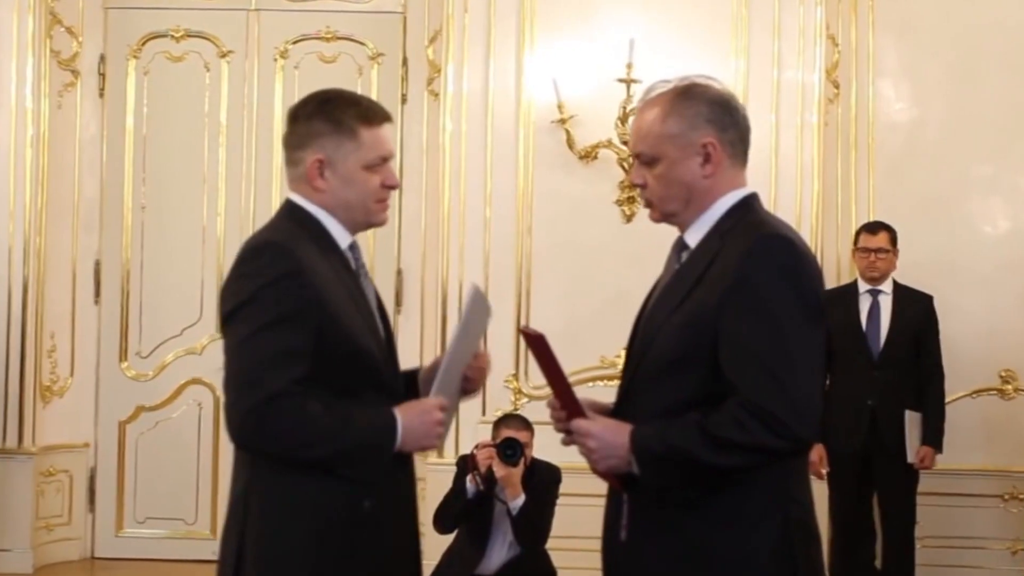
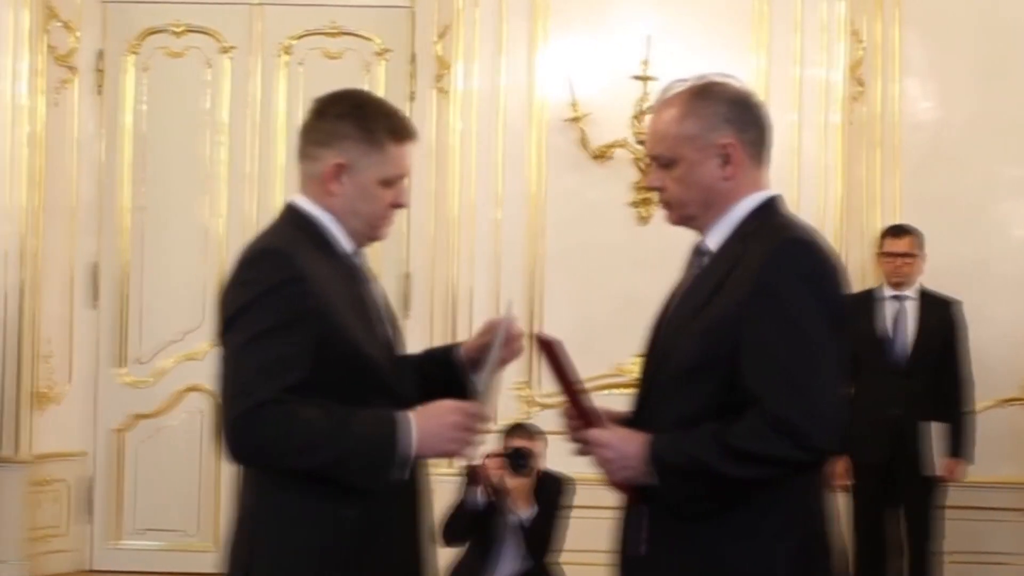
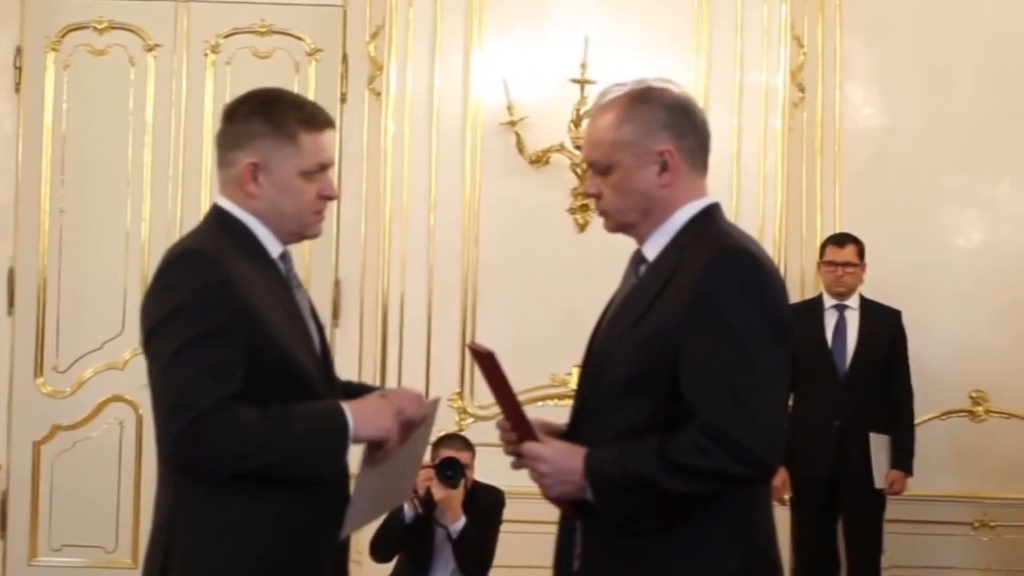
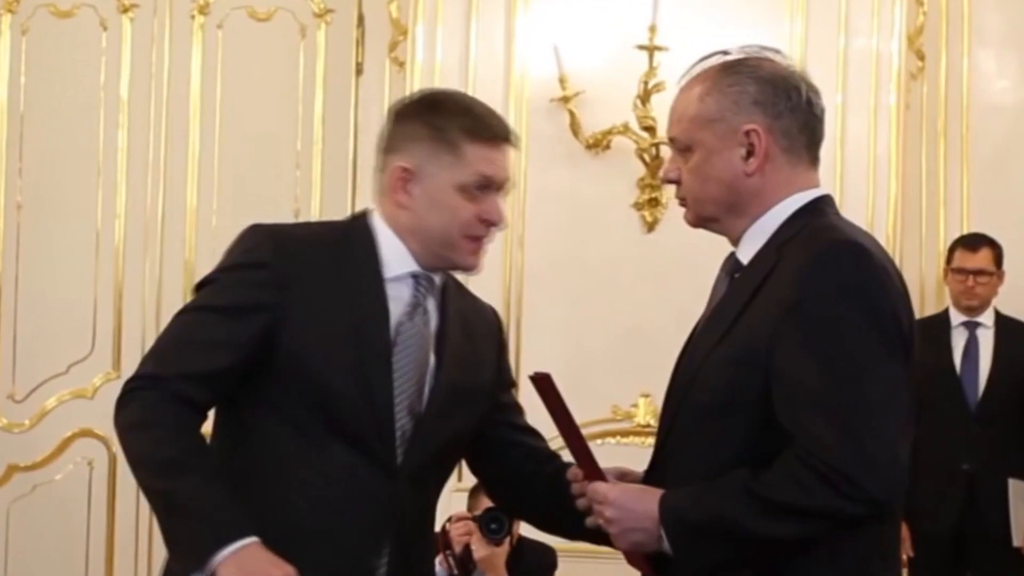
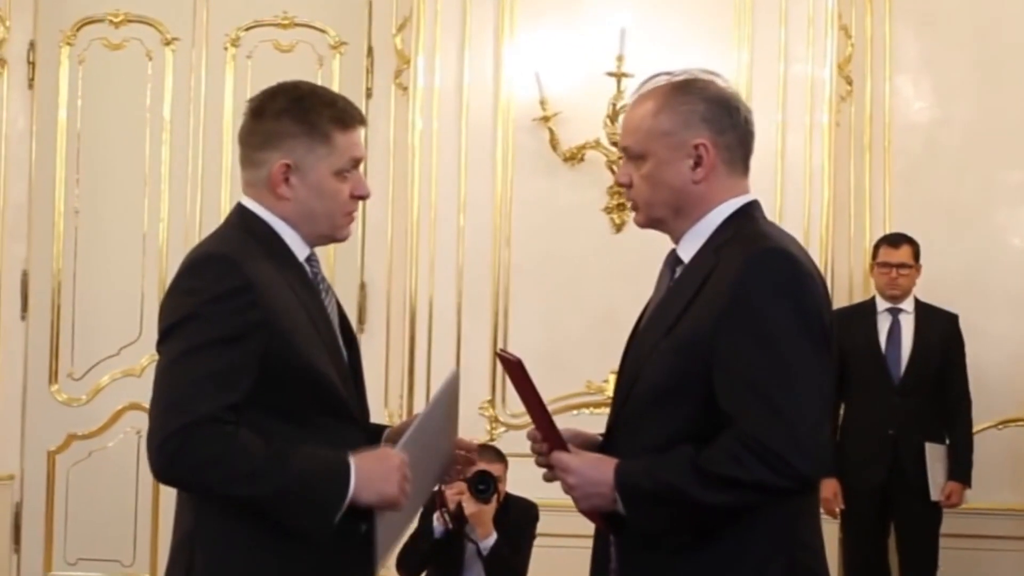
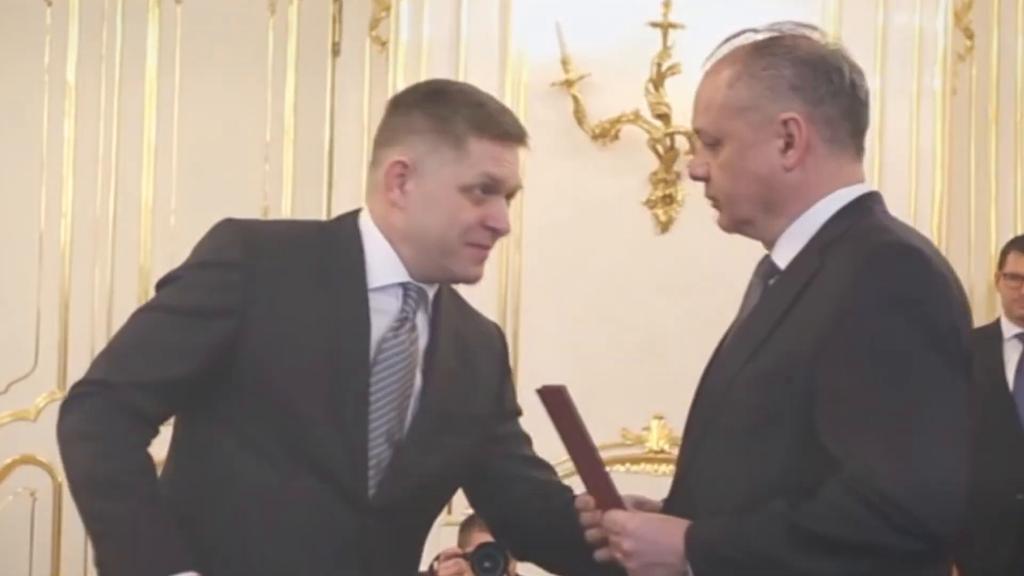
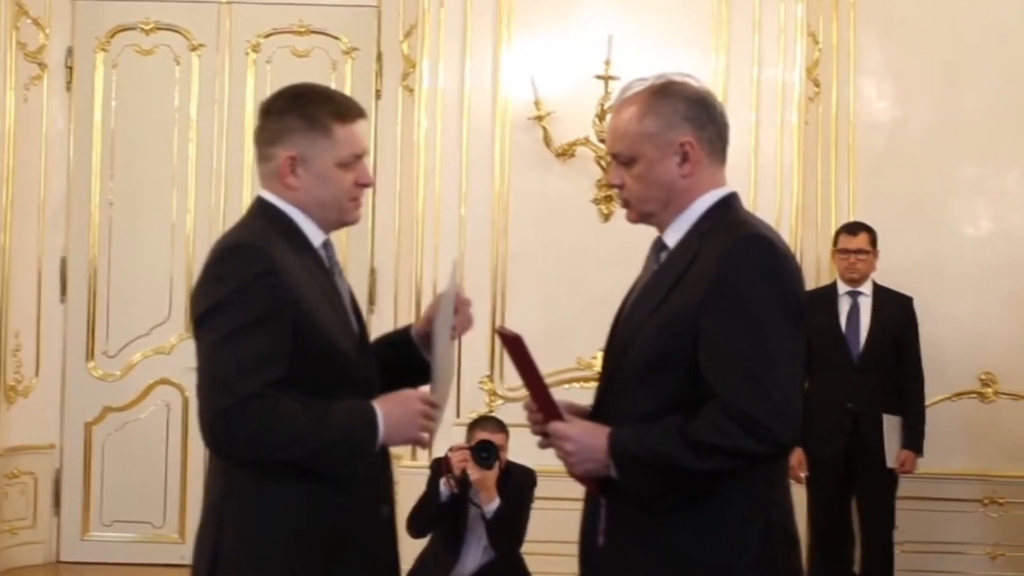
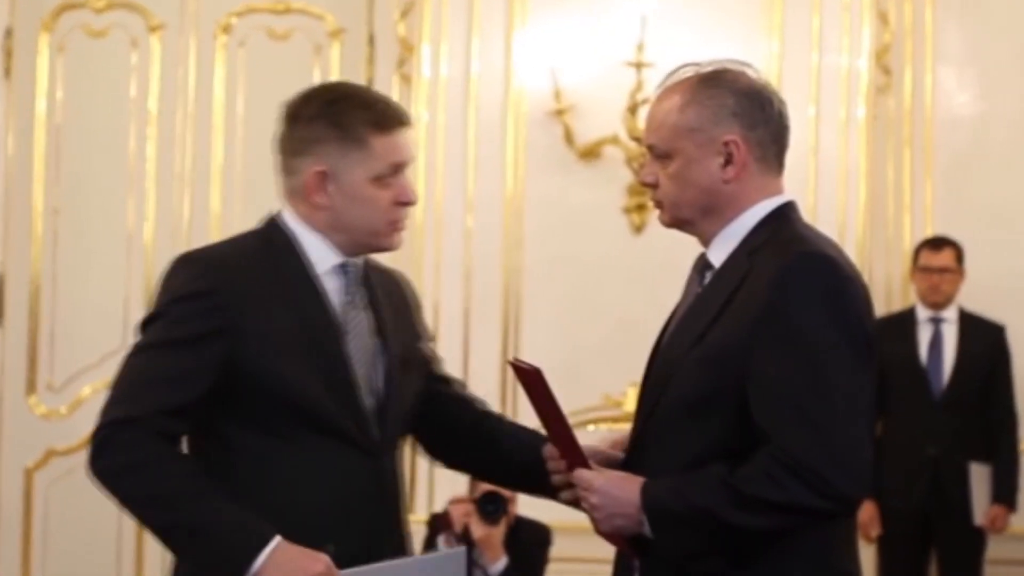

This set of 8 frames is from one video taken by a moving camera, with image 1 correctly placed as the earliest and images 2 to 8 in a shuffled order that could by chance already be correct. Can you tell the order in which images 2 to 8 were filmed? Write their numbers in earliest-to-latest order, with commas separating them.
7, 2, 3, 5, 8, 4, 6
